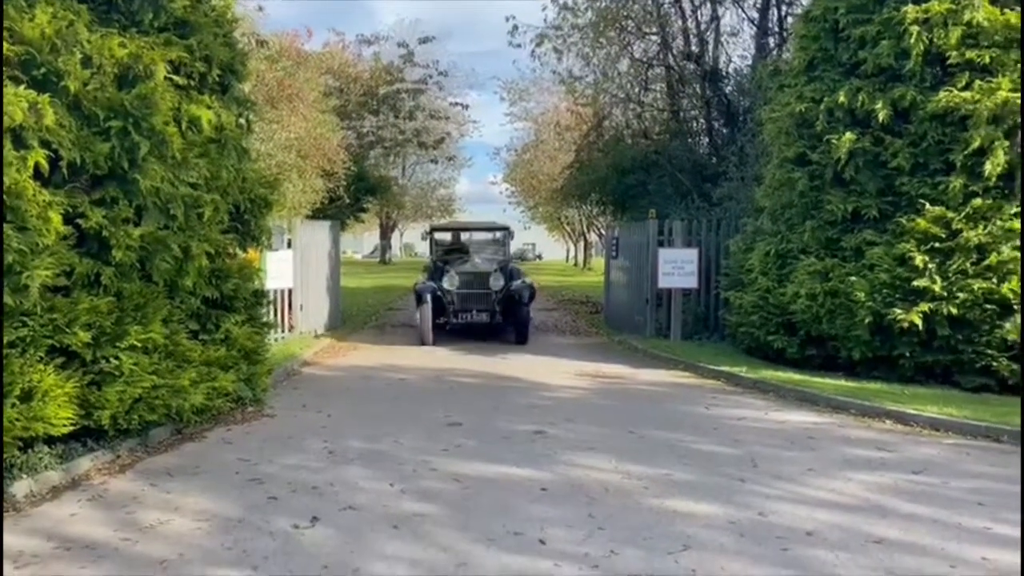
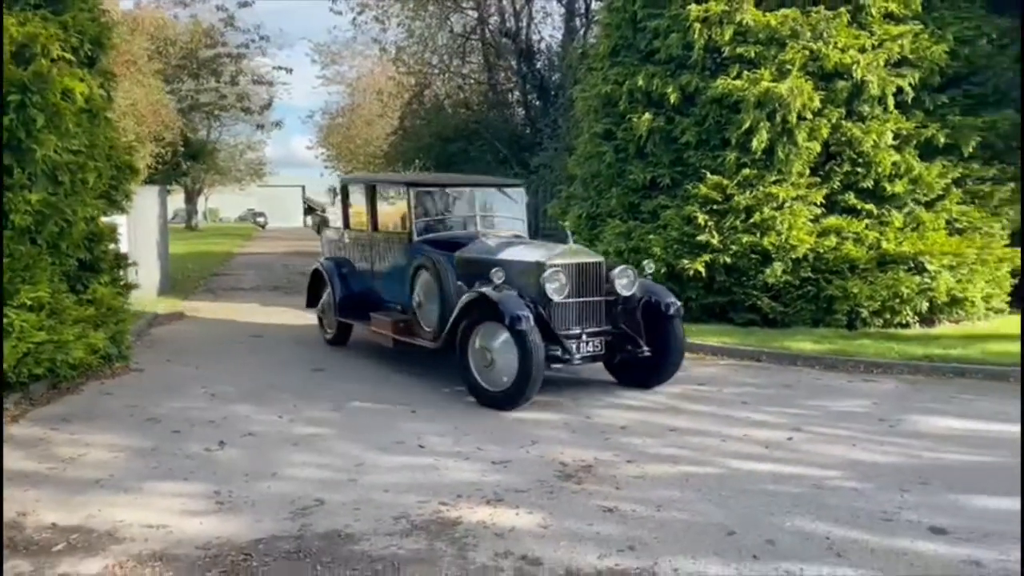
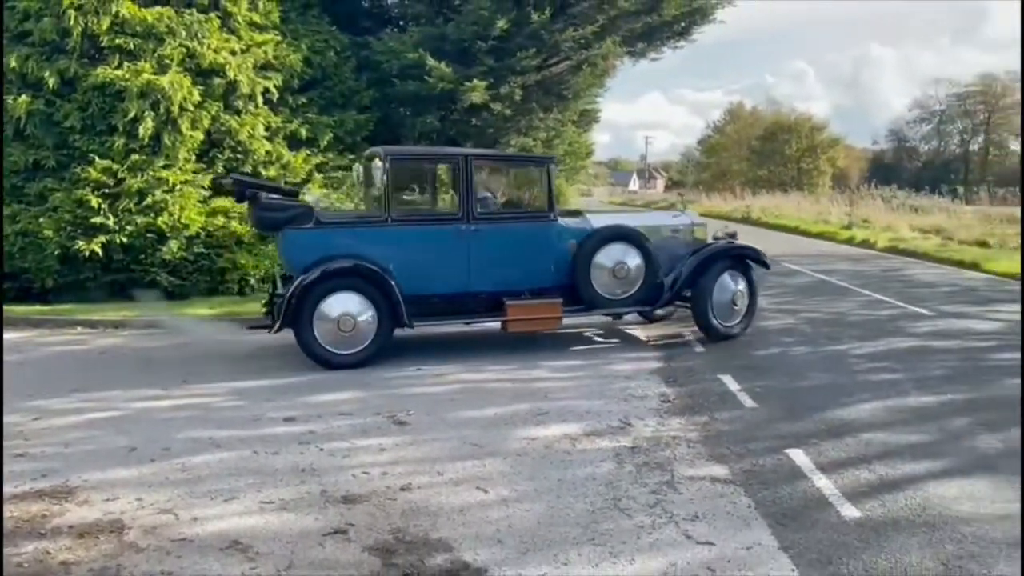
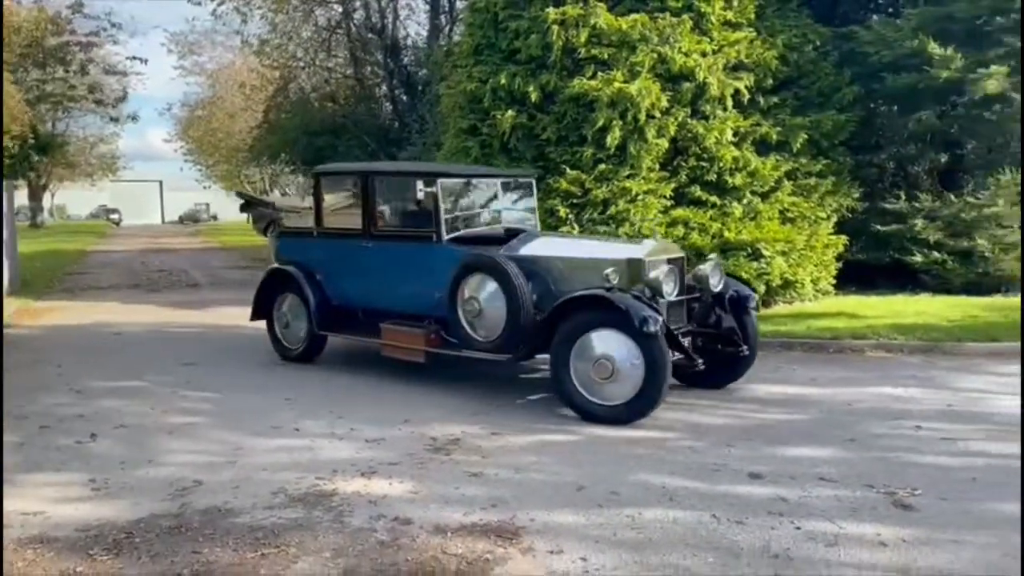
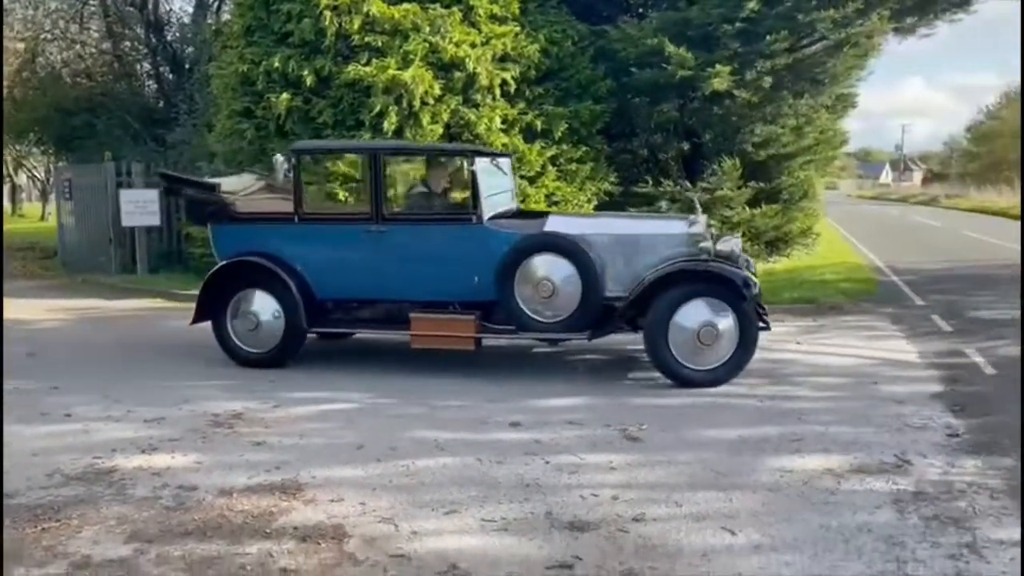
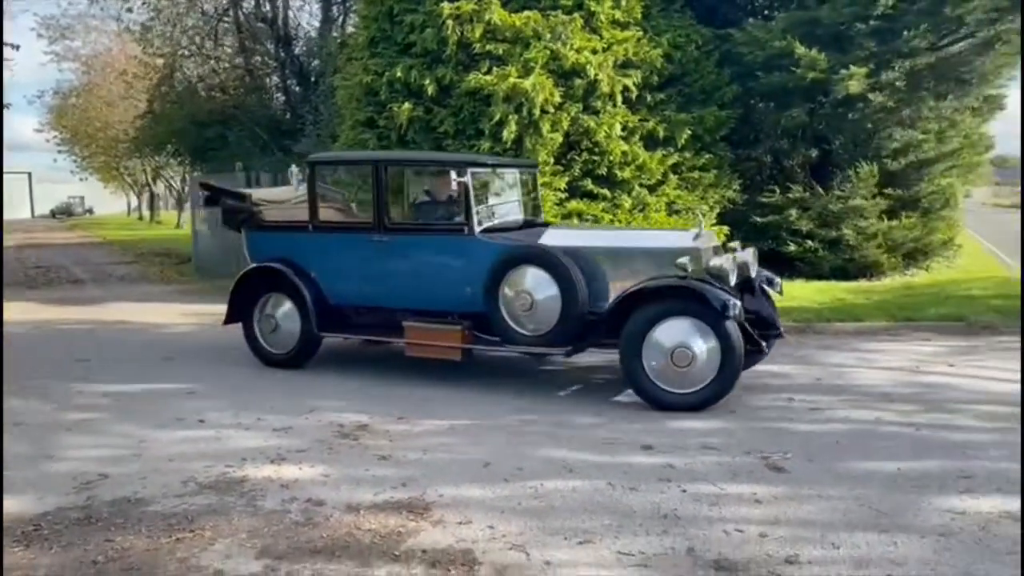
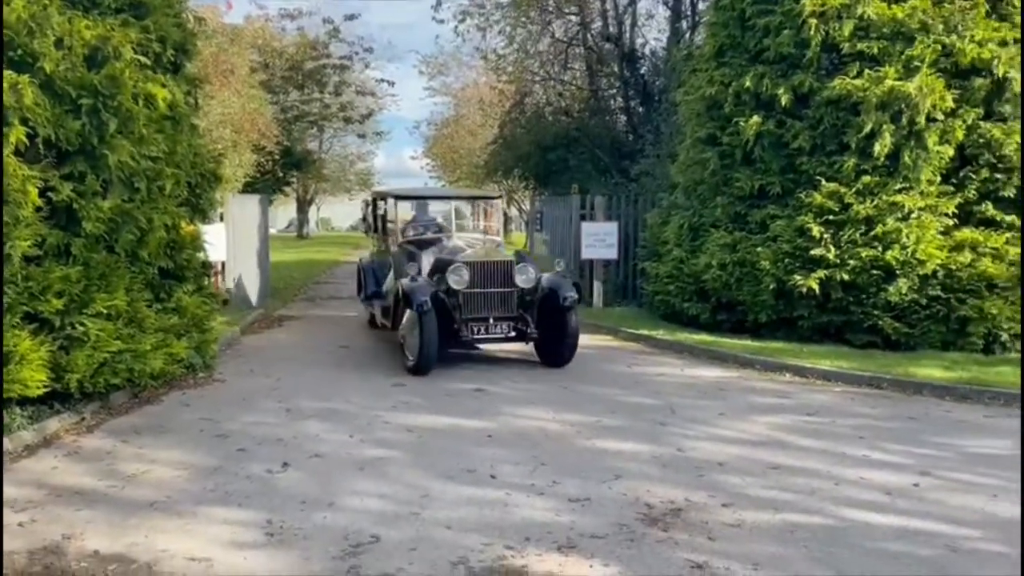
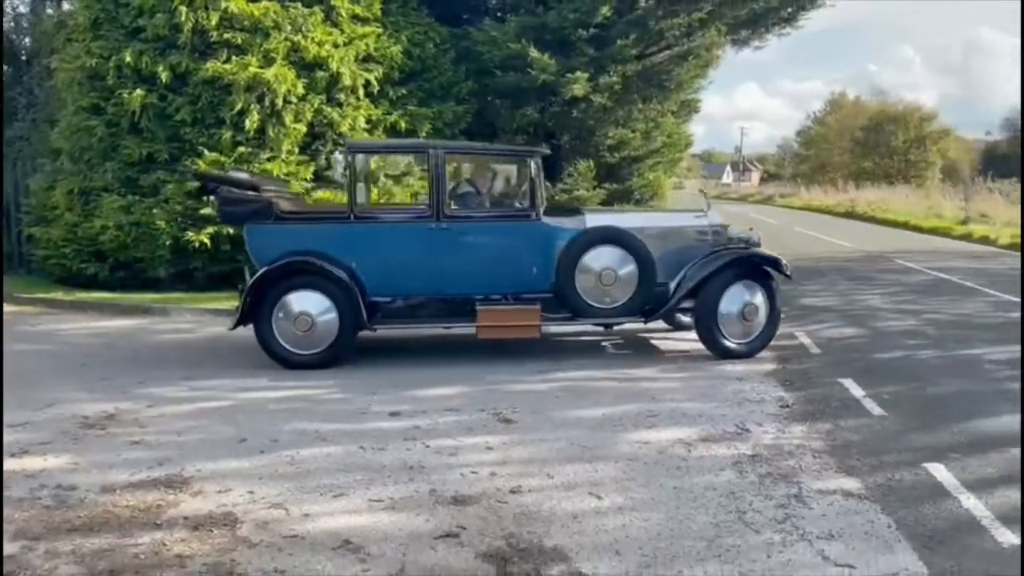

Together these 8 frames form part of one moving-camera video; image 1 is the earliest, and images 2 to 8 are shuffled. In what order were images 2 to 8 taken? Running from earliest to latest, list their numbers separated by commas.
7, 2, 4, 6, 5, 8, 3
